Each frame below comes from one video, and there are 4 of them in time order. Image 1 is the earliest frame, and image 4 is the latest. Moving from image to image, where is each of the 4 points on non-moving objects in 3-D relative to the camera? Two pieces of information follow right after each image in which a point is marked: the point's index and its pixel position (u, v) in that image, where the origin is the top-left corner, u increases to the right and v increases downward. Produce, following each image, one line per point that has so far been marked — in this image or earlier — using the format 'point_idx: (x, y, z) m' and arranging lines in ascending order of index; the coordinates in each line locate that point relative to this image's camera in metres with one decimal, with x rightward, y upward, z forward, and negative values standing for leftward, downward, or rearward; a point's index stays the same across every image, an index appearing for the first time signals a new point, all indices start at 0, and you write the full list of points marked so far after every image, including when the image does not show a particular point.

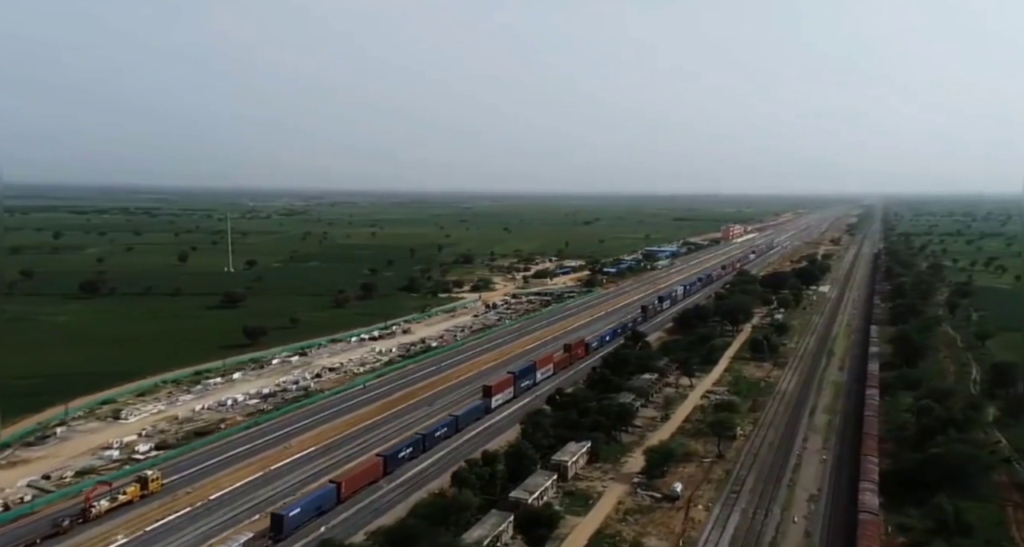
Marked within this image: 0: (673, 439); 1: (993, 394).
0: (+3.0, -3.1, +15.5) m
1: (+11.4, -2.9, +19.8) m
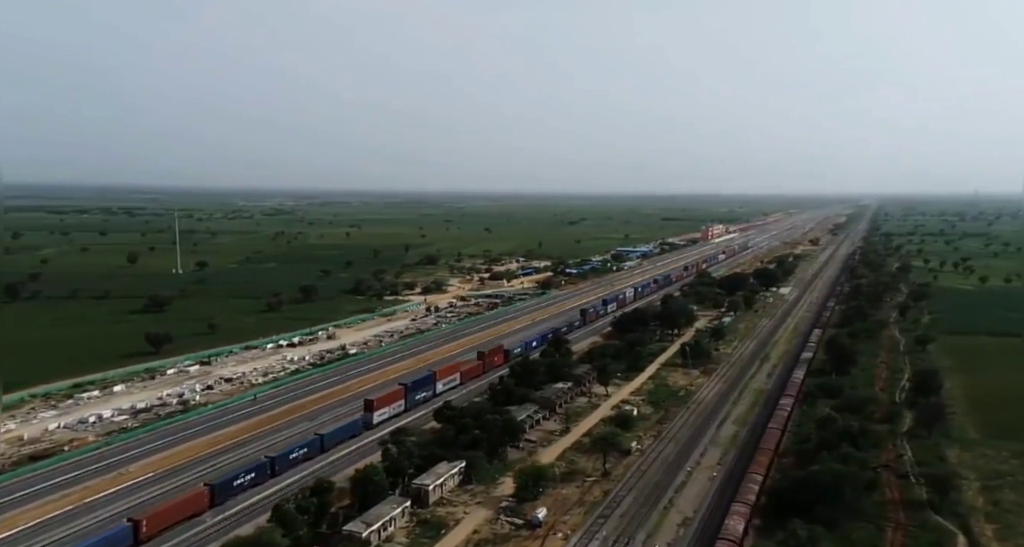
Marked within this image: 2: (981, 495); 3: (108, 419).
0: (+0.9, -3.2, +14.6) m
1: (+9.2, -3.0, +18.9) m
2: (+7.4, -3.5, +12.9) m
3: (-7.7, -2.8, +16.0) m
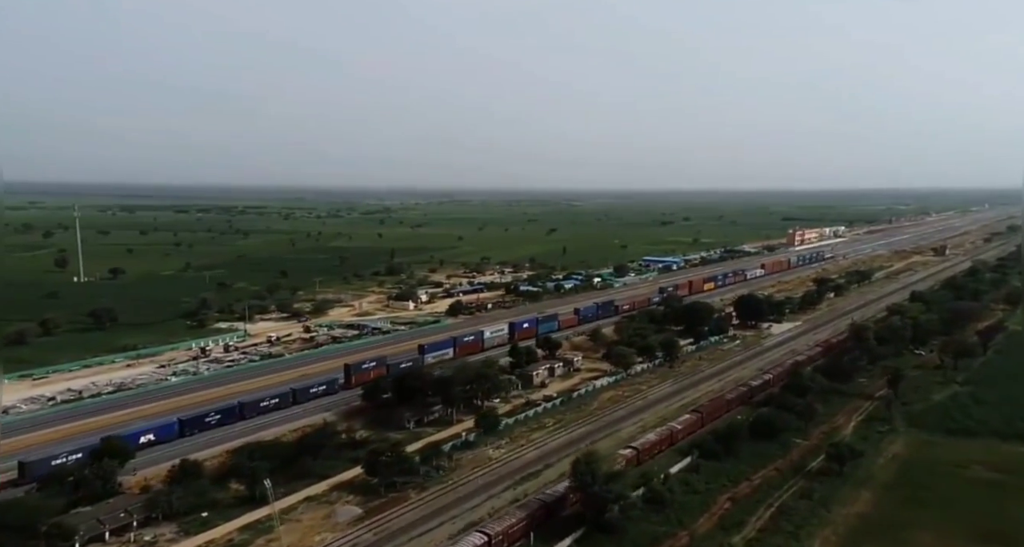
0: (-7.8, -4.2, +5.9) m
1: (+1.1, -4.2, +9.0) m
2: (-1.6, -4.7, +3.4) m
3: (-16.1, -3.6, +8.5) m
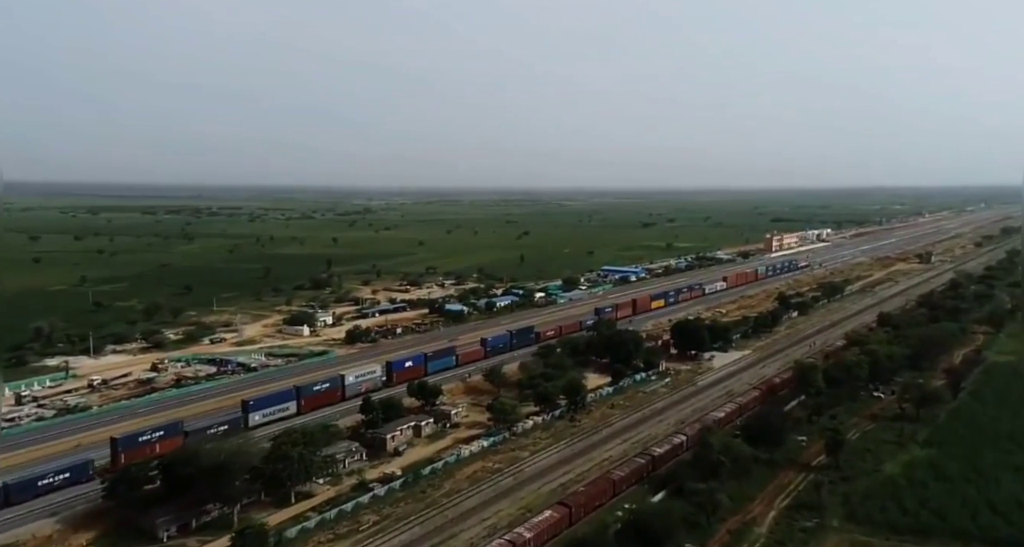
0: (-10.9, -5.1, +1.1) m
1: (-2.1, -5.1, +4.3) m
2: (-4.7, -5.5, -1.4) m
3: (-19.3, -4.5, +3.6) m
